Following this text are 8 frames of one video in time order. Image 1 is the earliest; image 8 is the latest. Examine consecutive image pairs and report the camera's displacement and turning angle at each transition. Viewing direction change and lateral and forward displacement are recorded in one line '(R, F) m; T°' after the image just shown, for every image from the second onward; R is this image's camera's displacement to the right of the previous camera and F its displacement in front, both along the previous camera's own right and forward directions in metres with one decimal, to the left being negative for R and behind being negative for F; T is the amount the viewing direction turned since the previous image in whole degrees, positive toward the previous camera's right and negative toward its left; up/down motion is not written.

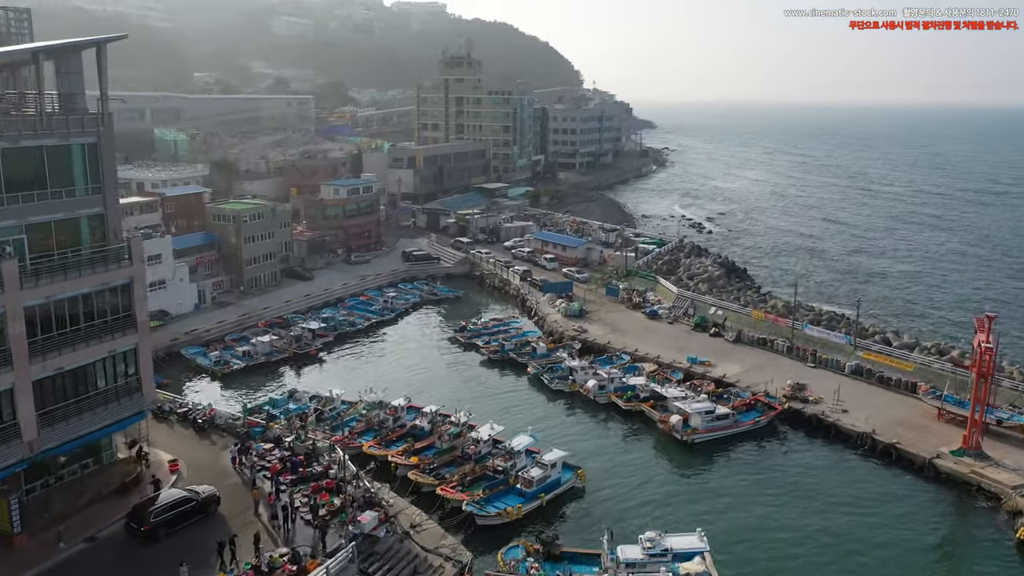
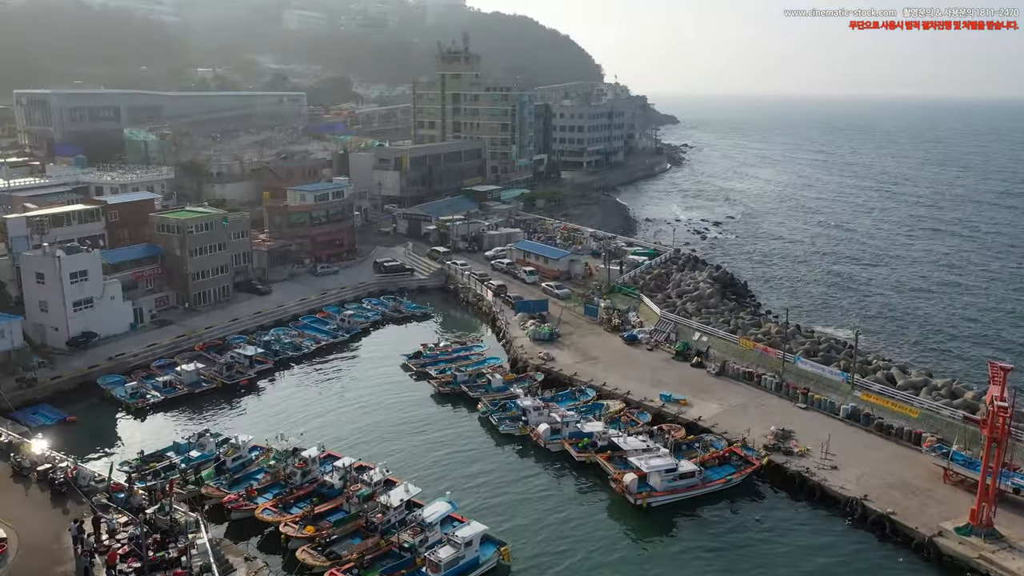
(+2.1, +2.9) m; -2°
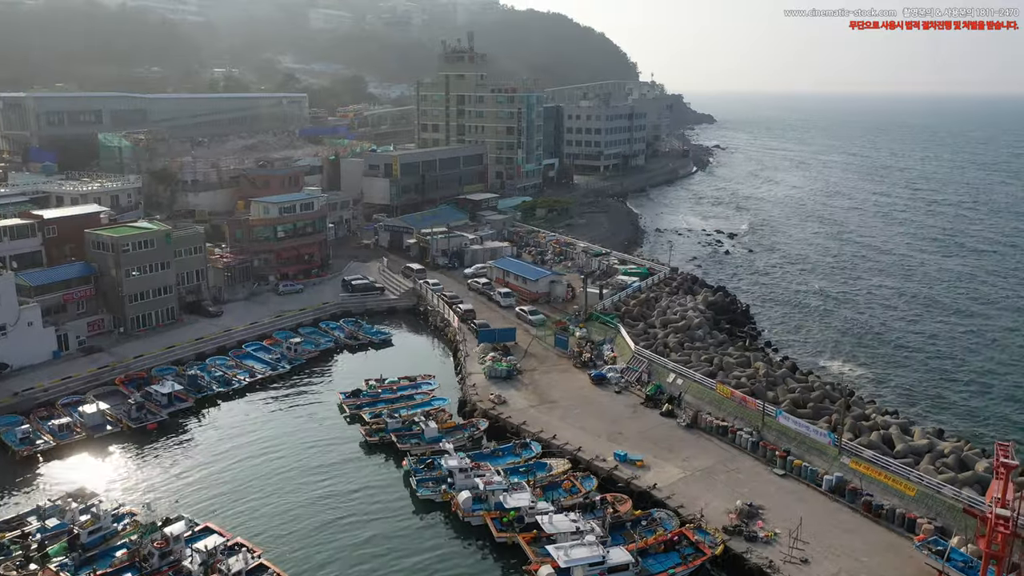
(+2.6, +3.0) m; -3°
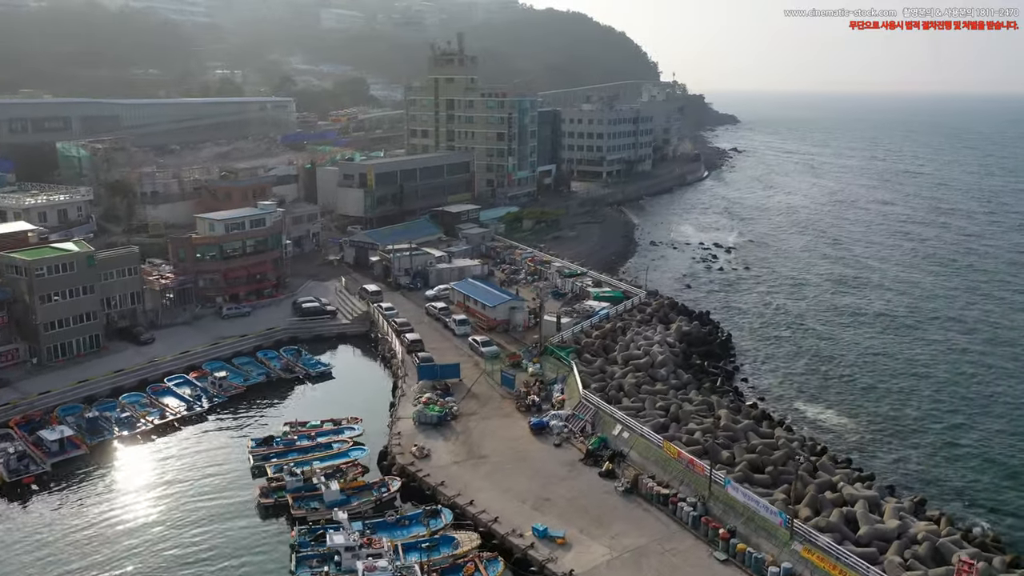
(+2.5, +2.5) m; -2°
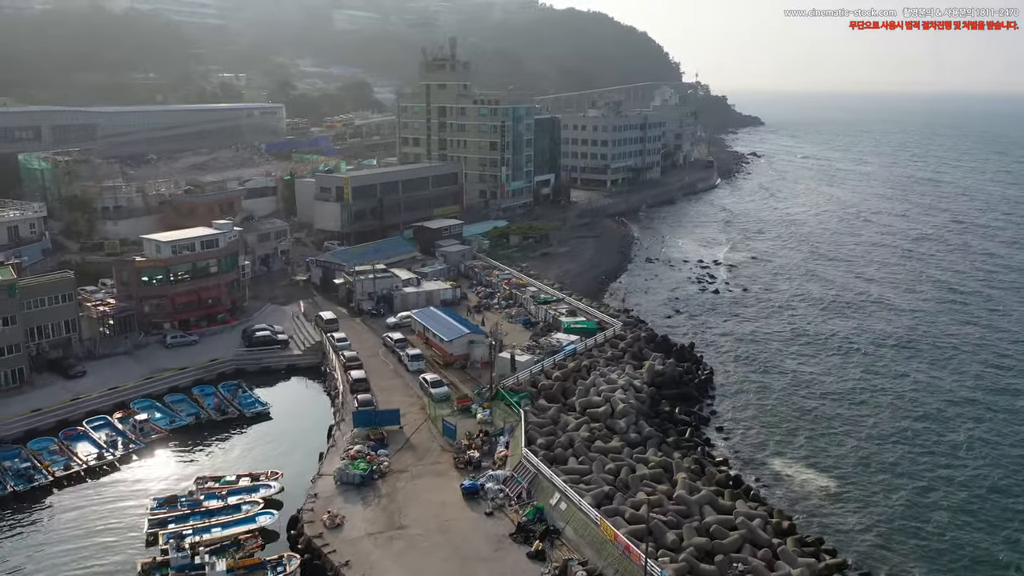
(+2.2, +2.3) m; -2°
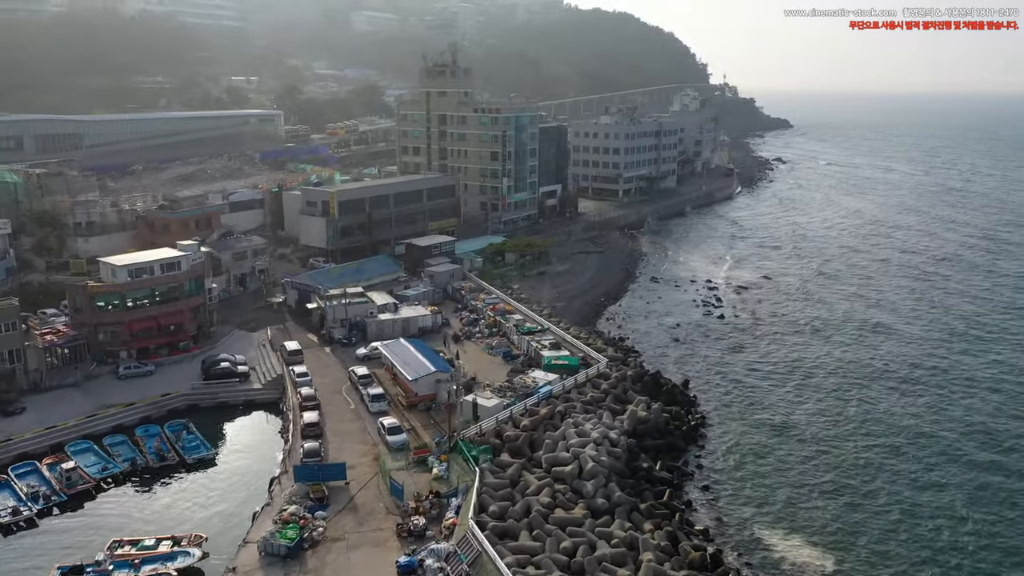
(+1.7, +2.2) m; -2°
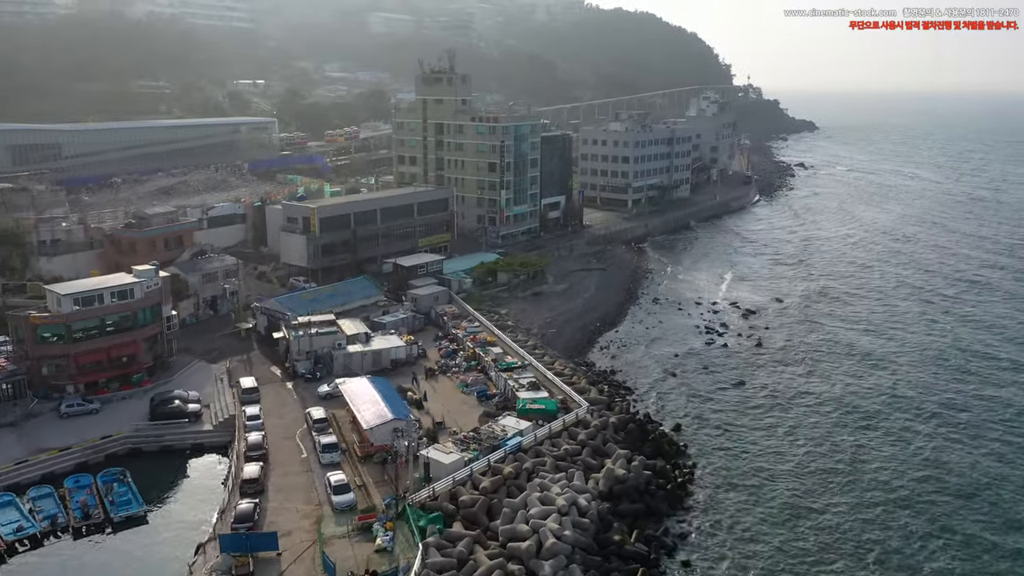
(+1.5, +2.4) m; -2°
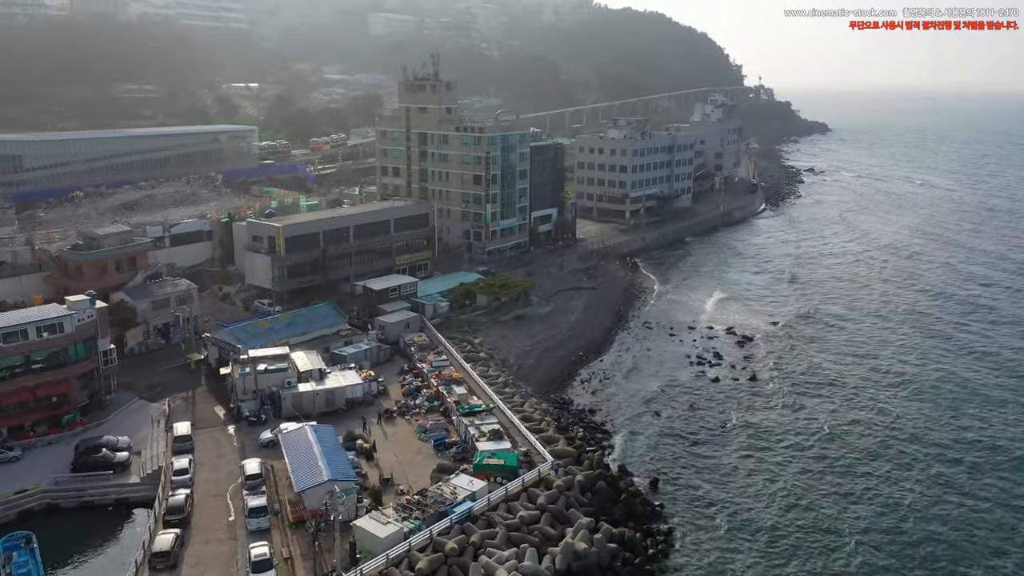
(+1.4, +2.4) m; -1°
